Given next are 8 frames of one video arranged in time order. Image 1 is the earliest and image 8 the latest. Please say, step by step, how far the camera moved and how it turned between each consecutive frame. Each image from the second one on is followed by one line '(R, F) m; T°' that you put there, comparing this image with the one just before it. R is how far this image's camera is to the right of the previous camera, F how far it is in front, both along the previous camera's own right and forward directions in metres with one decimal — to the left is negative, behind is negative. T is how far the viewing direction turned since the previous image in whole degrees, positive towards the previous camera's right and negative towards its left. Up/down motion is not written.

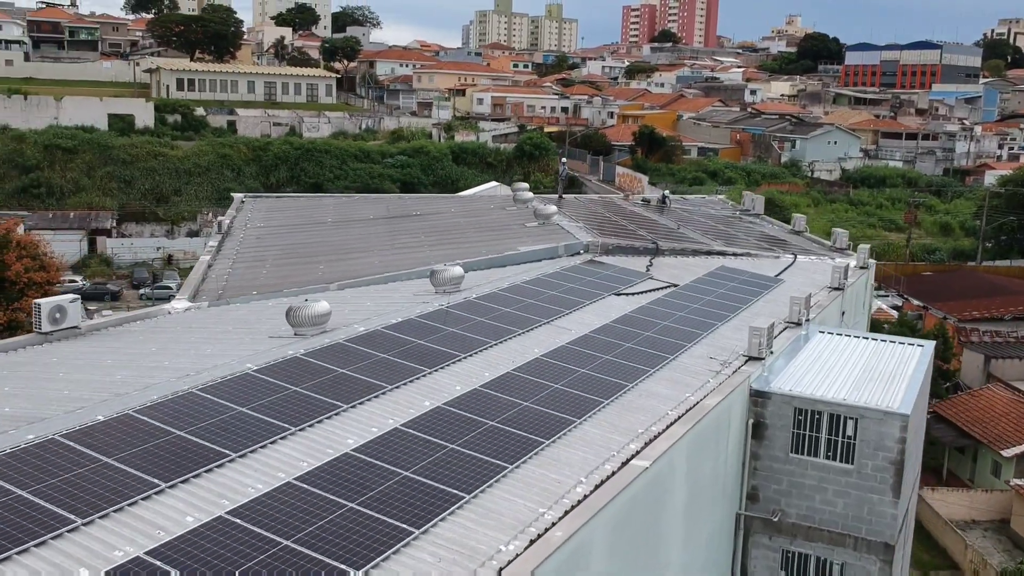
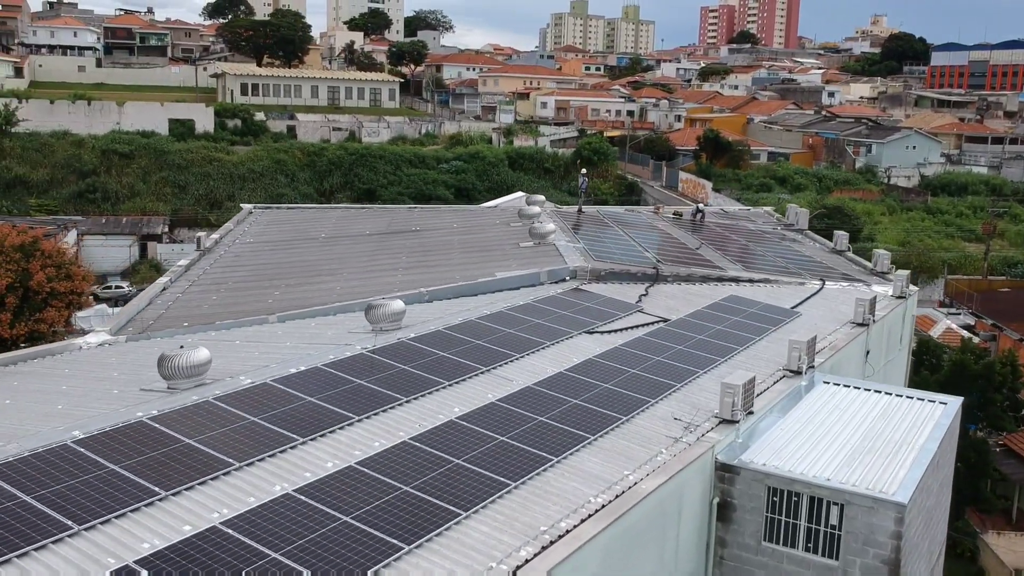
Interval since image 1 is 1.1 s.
(+1.8, +2.2) m; -4°
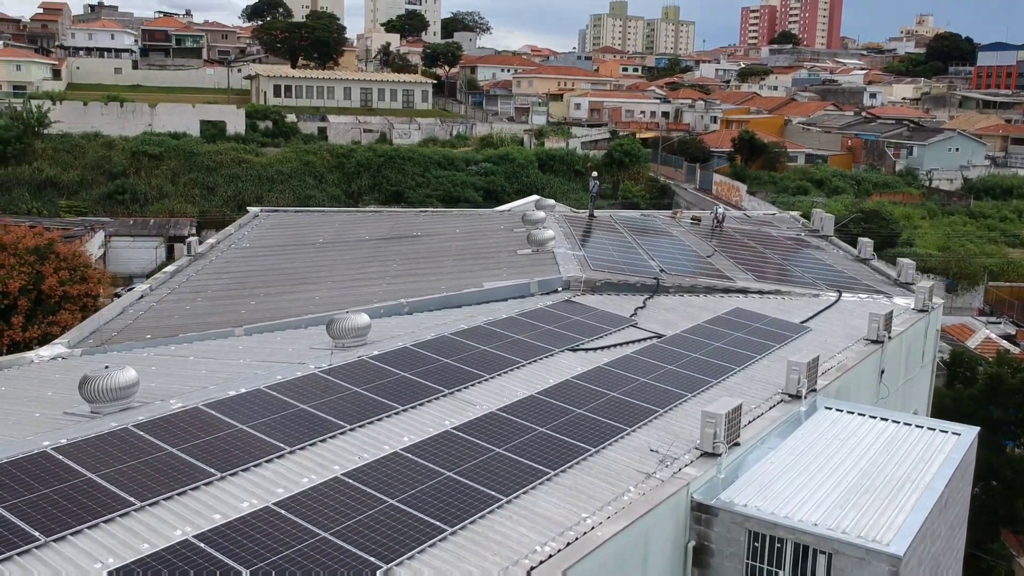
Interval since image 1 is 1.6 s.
(+0.9, +1.1) m; -2°
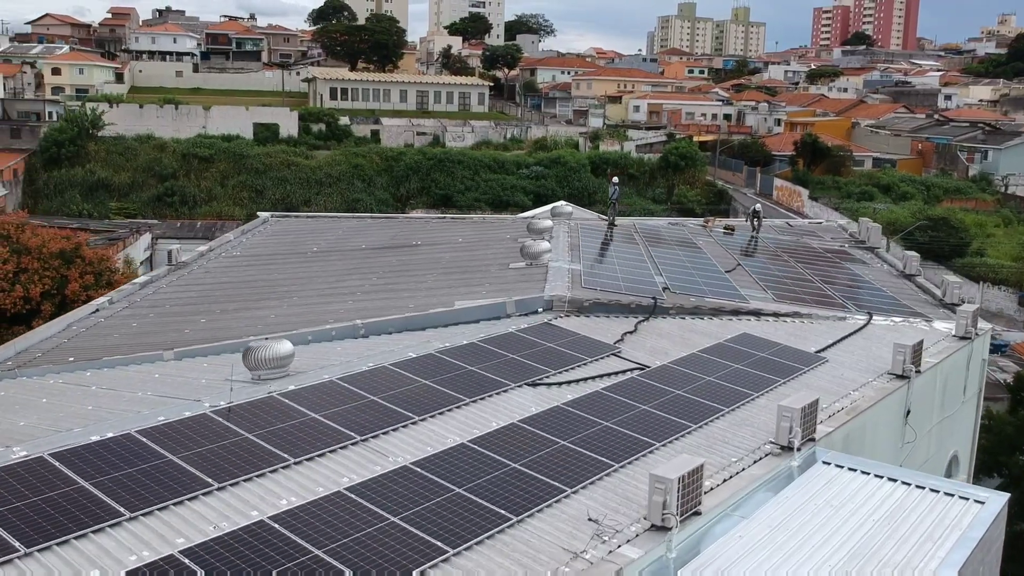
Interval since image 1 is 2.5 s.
(+1.4, +1.9) m; -4°
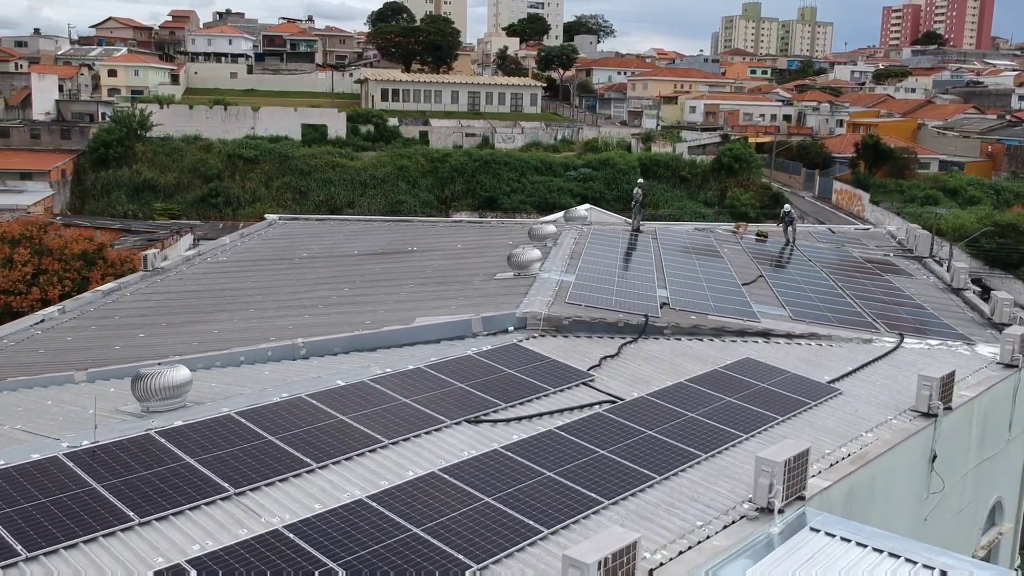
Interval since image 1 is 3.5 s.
(+1.2, +1.8) m; -4°
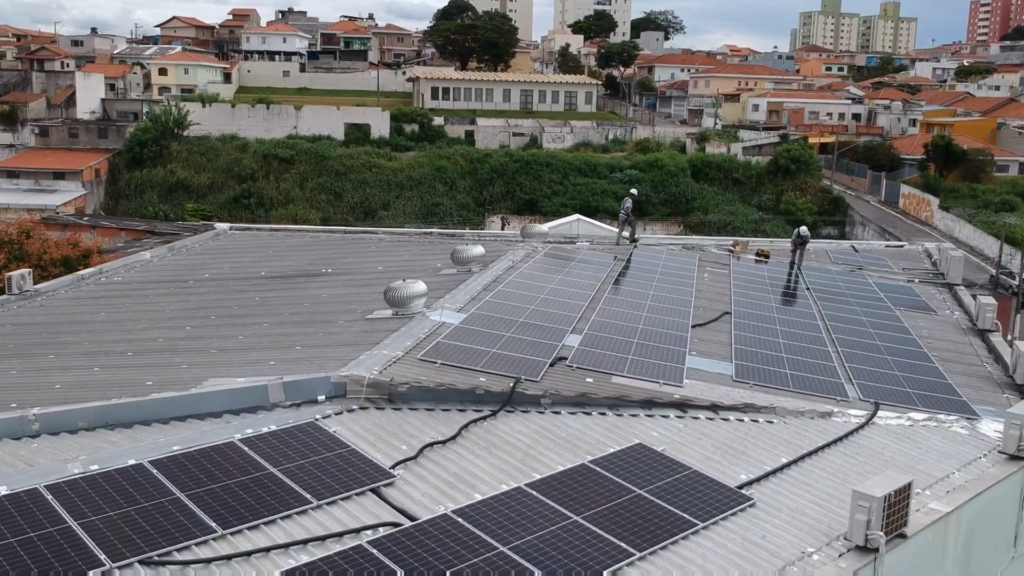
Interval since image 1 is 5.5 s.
(+2.6, +3.4) m; -4°
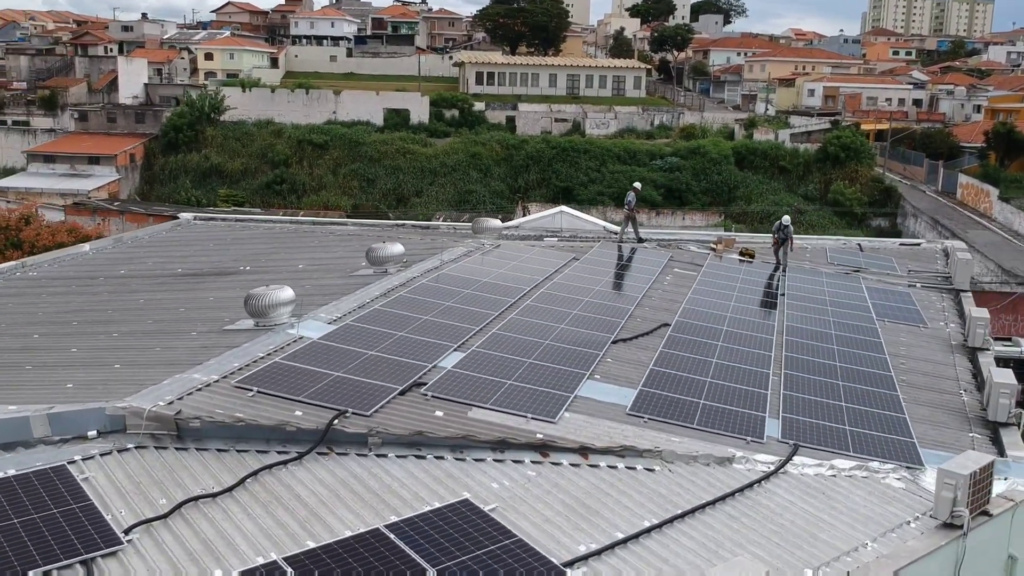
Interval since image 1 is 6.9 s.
(+2.1, +1.9) m; -4°
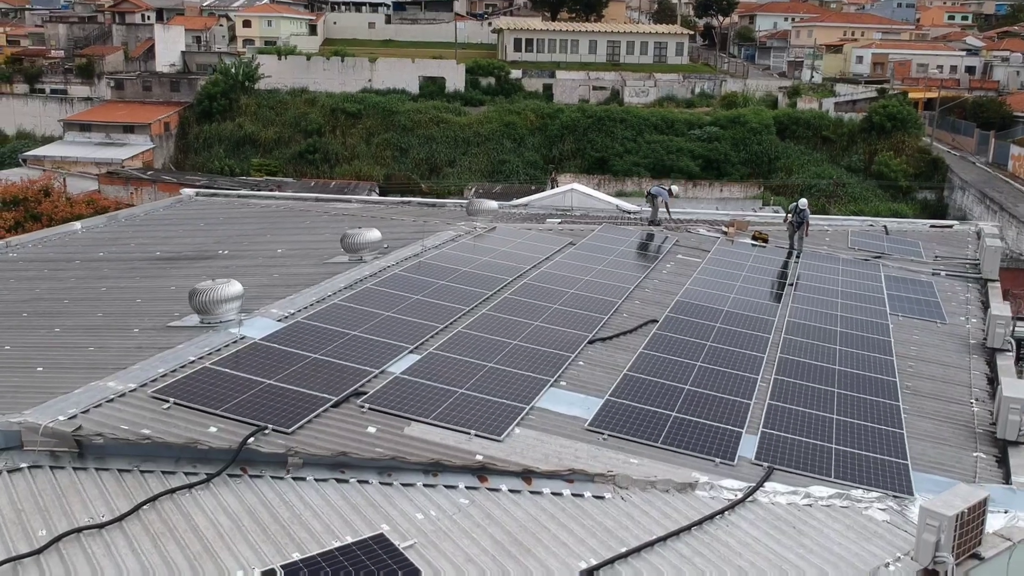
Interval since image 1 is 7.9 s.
(+0.9, +0.9) m; -3°
